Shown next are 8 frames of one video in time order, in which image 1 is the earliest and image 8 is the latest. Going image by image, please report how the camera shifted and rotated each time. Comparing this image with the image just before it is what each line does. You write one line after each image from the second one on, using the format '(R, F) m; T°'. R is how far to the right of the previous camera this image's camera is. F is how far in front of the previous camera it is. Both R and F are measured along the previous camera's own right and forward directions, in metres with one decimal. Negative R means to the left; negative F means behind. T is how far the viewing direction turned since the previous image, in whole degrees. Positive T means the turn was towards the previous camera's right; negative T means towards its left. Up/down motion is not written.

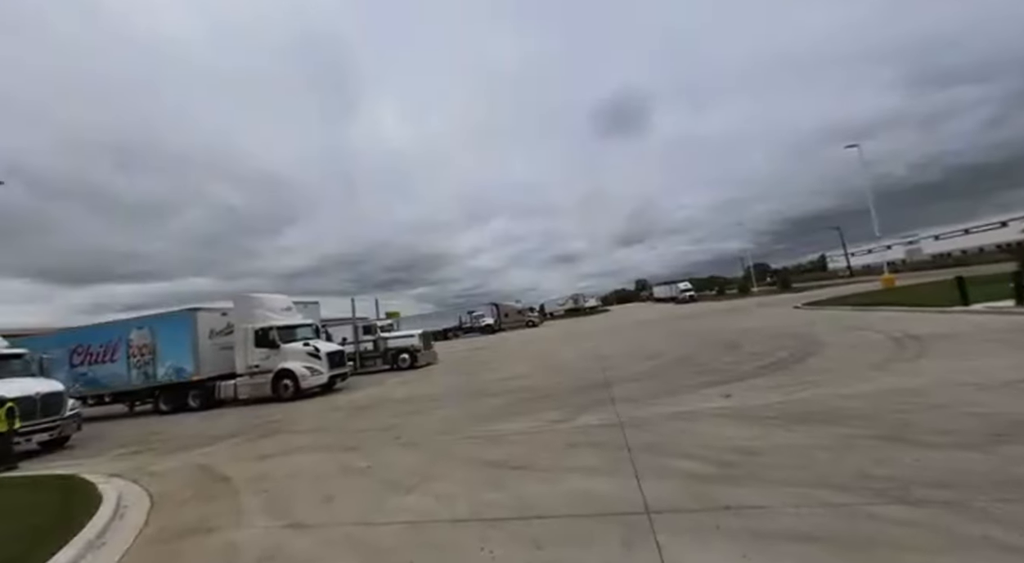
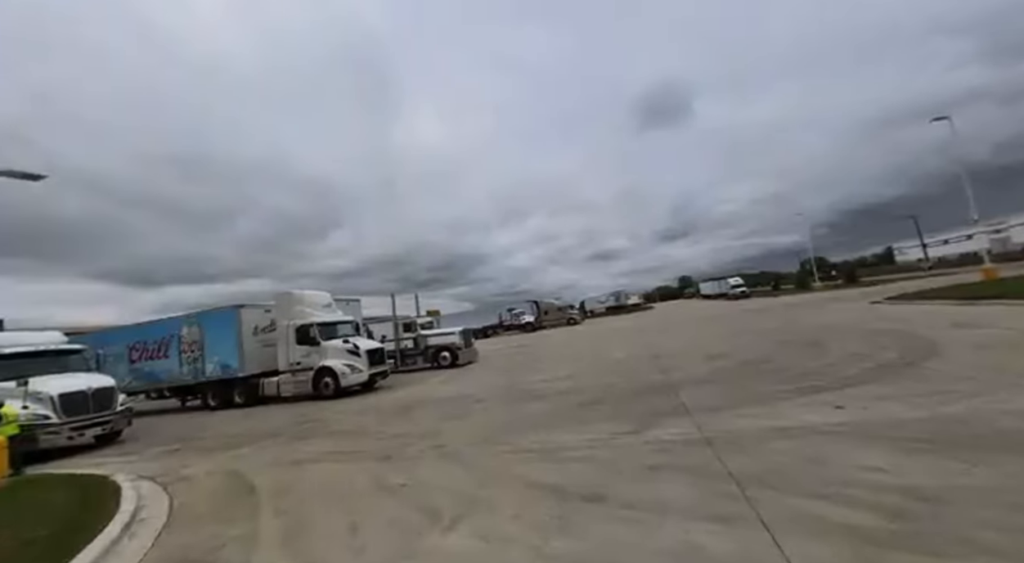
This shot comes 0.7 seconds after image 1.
(-0.3, +1.2) m; -5°
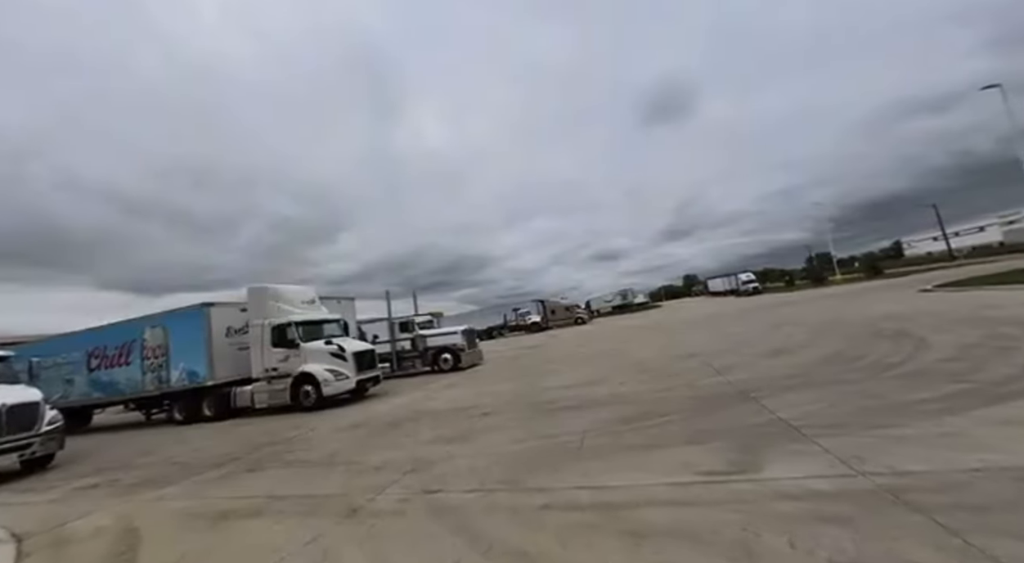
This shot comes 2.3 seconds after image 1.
(-0.3, +2.6) m; 0°
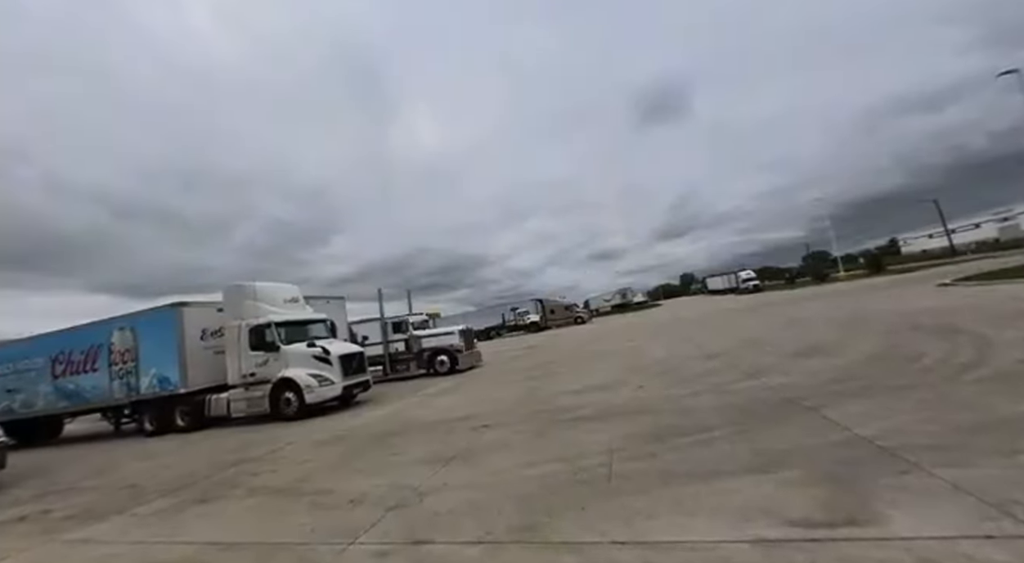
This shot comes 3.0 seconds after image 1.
(-0.1, +1.3) m; 0°
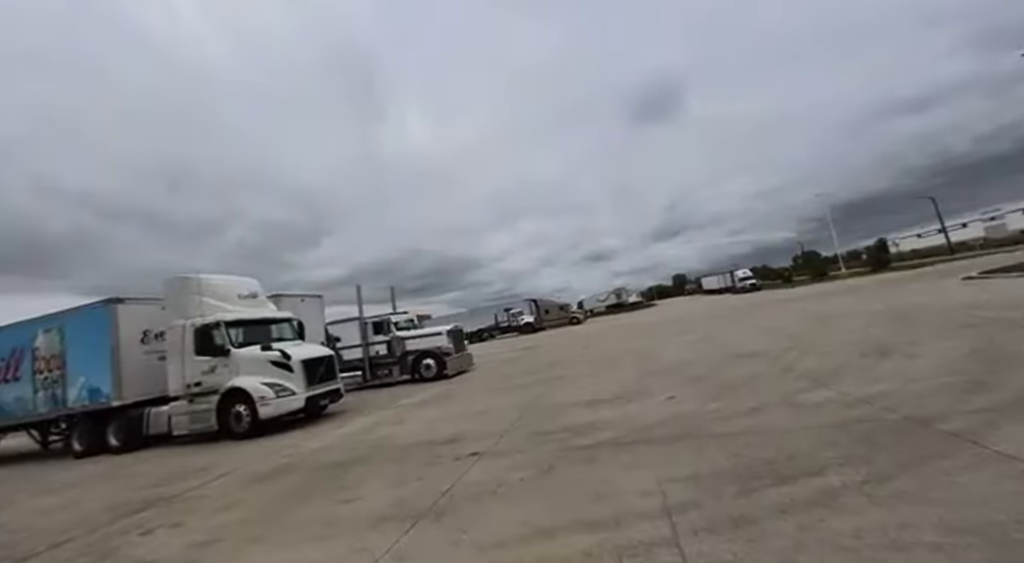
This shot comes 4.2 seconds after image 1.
(-0.1, +2.1) m; +1°
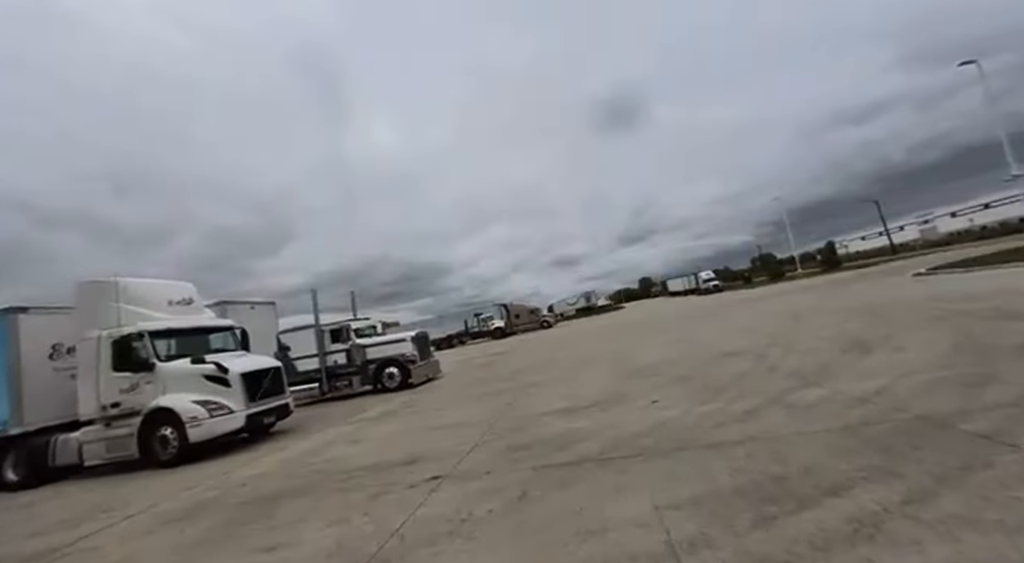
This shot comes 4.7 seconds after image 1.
(+0.1, +0.8) m; +4°
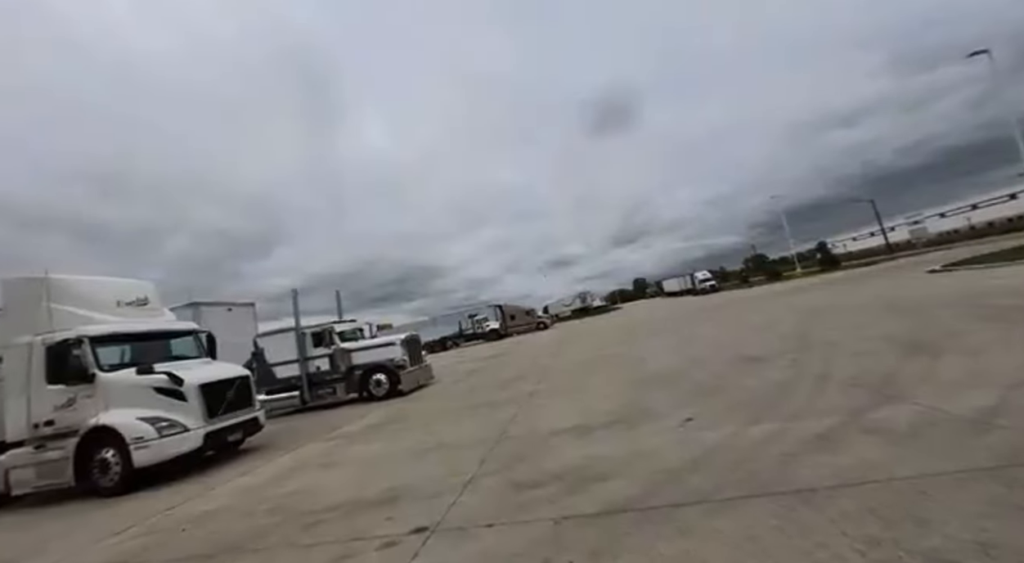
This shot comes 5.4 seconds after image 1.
(-0.2, +1.3) m; +1°
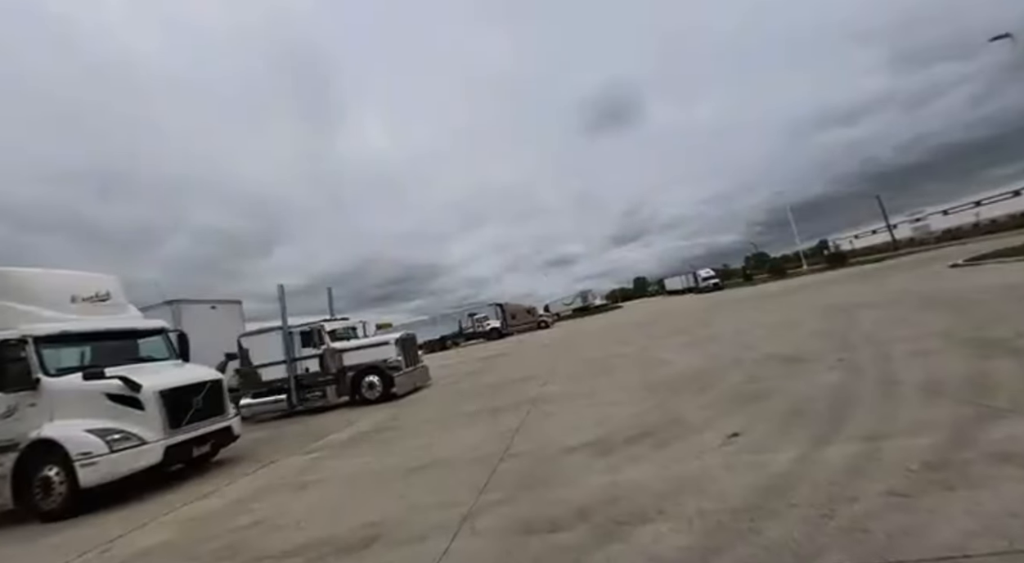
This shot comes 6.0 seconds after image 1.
(-0.1, +1.1) m; 0°
